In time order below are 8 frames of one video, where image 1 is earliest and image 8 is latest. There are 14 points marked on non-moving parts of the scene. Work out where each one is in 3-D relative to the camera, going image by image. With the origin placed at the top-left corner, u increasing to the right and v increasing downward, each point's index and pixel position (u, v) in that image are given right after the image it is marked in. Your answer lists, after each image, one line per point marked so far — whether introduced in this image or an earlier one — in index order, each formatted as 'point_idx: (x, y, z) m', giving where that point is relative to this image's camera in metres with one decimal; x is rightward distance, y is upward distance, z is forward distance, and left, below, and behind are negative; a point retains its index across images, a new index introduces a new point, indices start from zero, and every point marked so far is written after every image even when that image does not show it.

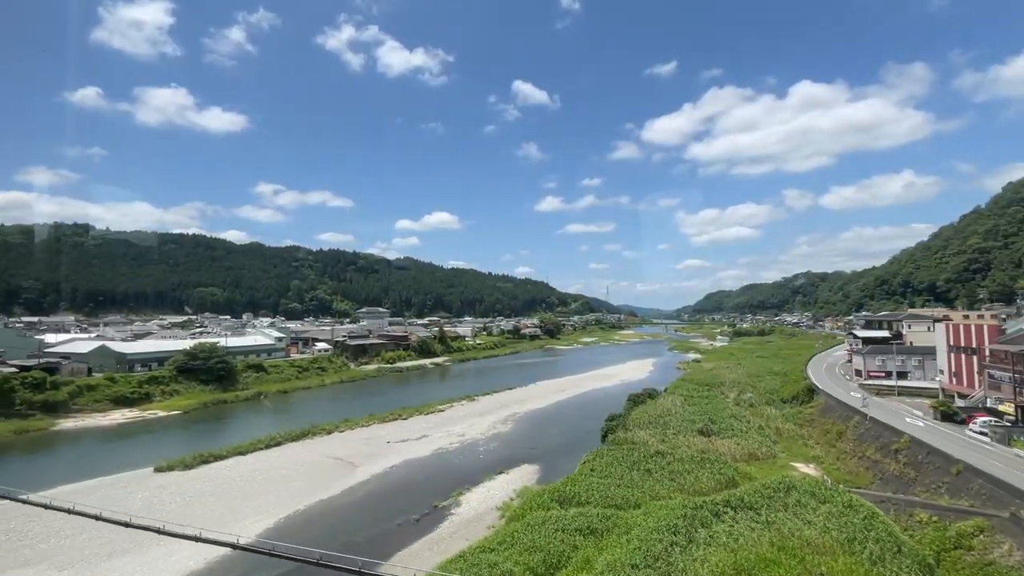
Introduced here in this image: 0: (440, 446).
0: (-2.2, -5.1, +17.0) m
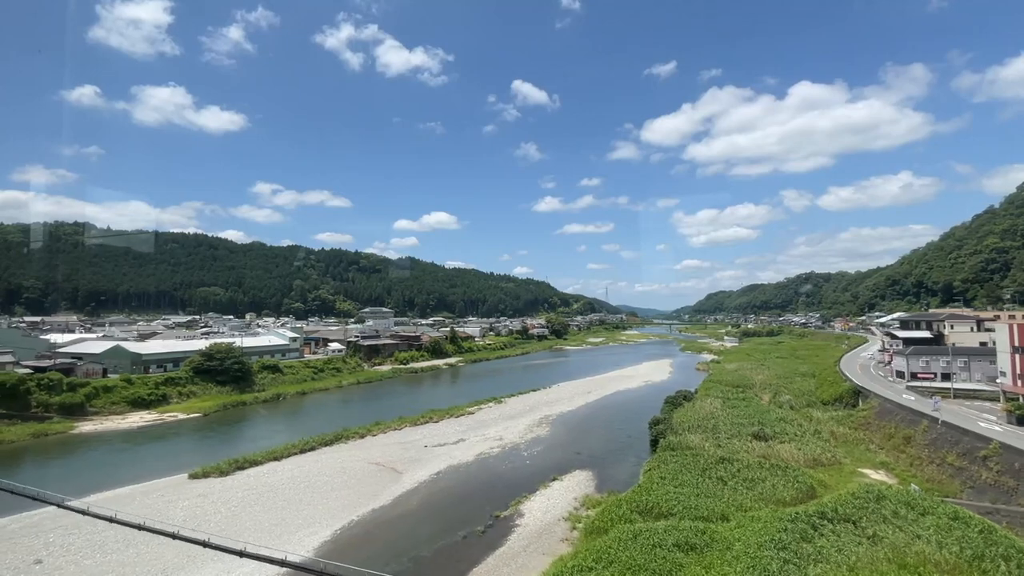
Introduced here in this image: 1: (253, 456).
0: (-0.9, -5.0, +16.3) m
1: (-7.4, -4.8, +15.2) m
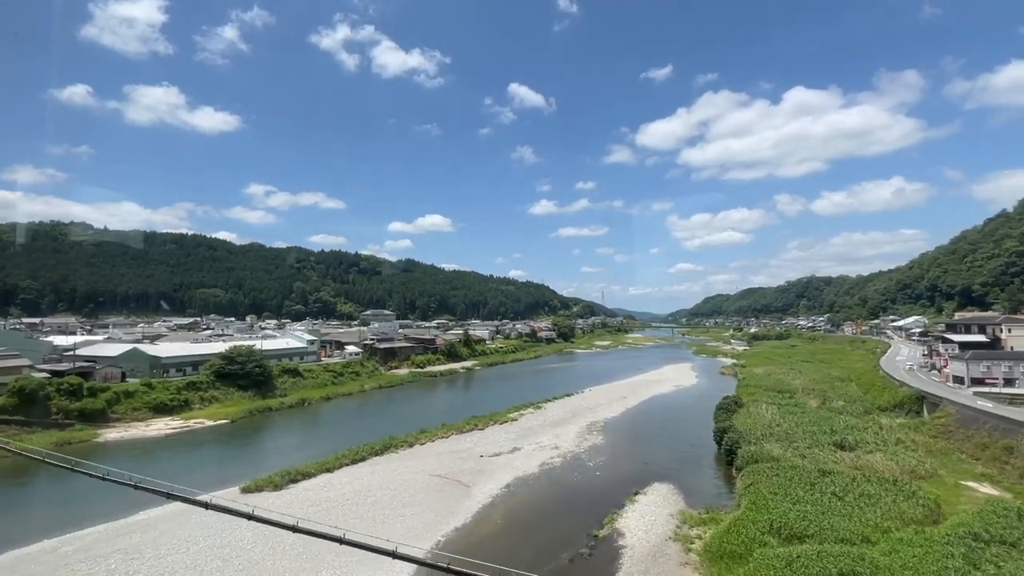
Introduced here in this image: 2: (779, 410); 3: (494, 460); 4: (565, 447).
0: (+1.0, -5.0, +15.4) m
1: (-5.5, -4.8, +14.2) m
2: (+10.1, -4.6, +20.0) m
3: (-0.5, -5.1, +15.4) m
4: (+1.8, -5.1, +17.0) m
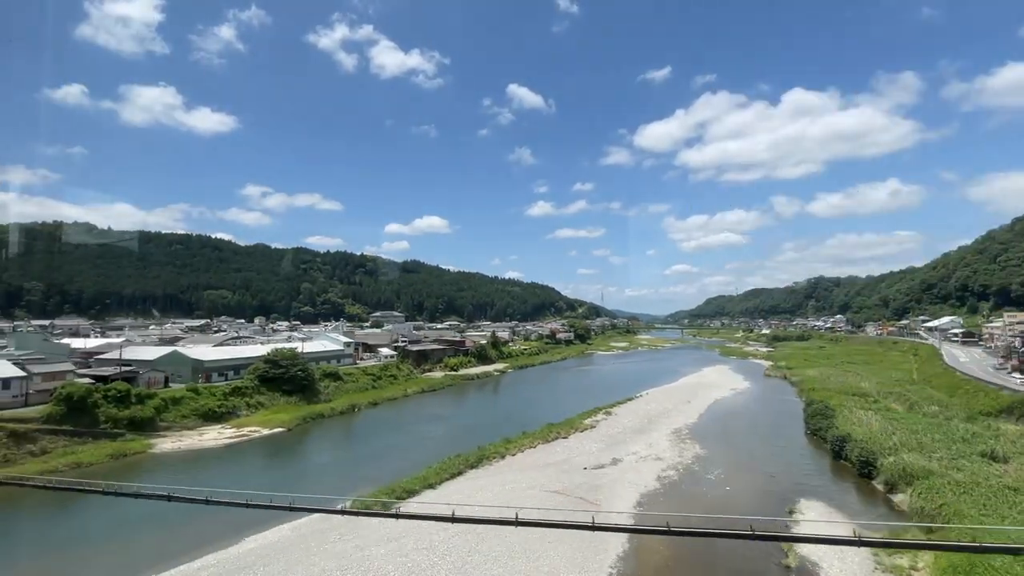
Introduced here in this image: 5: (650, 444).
0: (+3.9, -5.0, +14.1) m
1: (-2.6, -4.7, +12.9) m
2: (+13.0, -4.5, +18.8) m
3: (+2.4, -5.0, +14.1) m
4: (+4.7, -5.0, +15.8) m
5: (+4.5, -5.1, +17.4) m
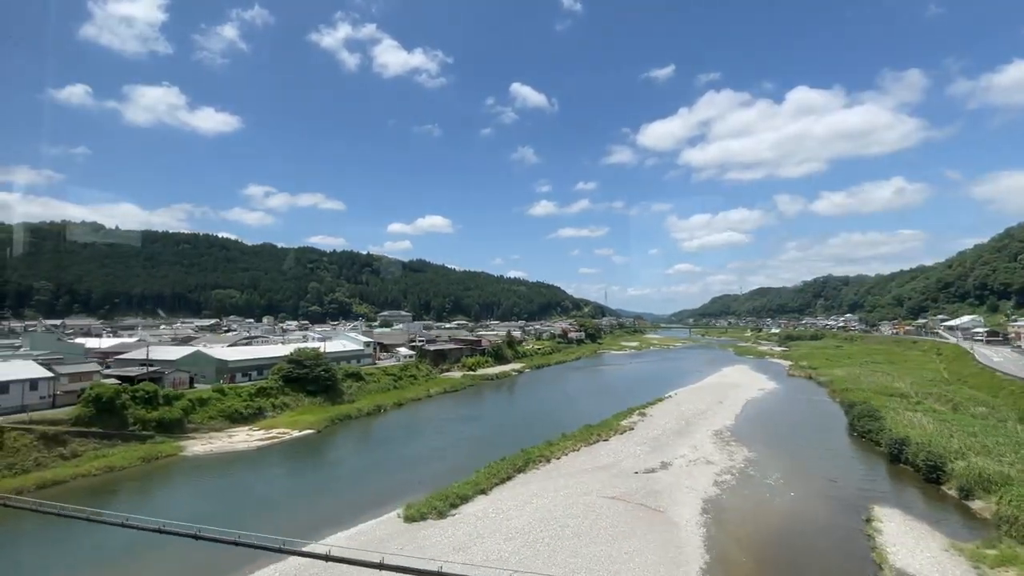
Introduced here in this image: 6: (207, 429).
0: (+5.2, -4.9, +13.6) m
1: (-1.3, -4.7, +12.4) m
2: (+14.3, -4.4, +18.2) m
3: (+3.7, -4.9, +13.6) m
4: (+6.0, -5.0, +15.2) m
5: (+5.8, -5.1, +16.8) m
6: (-11.1, -5.1, +19.2) m
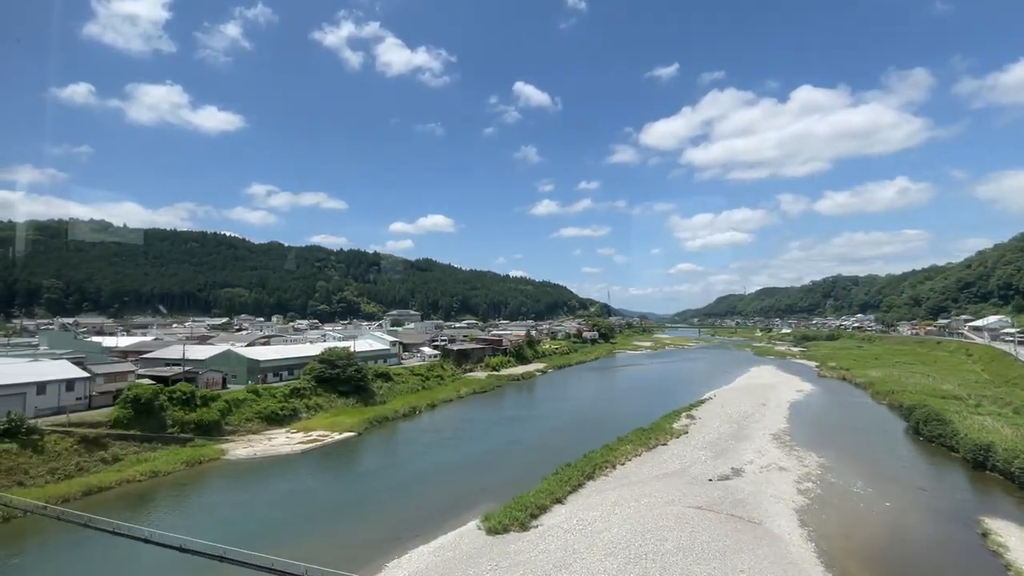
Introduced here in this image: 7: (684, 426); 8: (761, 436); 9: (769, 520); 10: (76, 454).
0: (+6.9, -4.8, +12.9) m
1: (+0.4, -4.6, +11.7) m
2: (+16.0, -4.4, +17.5) m
3: (+5.5, -4.8, +12.9) m
4: (+7.7, -4.9, +14.5) m
5: (+7.6, -5.0, +16.1) m
6: (-9.4, -5.0, +18.5) m
7: (+6.3, -5.0, +19.3) m
8: (+8.5, -5.1, +18.0) m
9: (+5.2, -4.7, +10.7) m
10: (-11.5, -4.4, +14.0) m
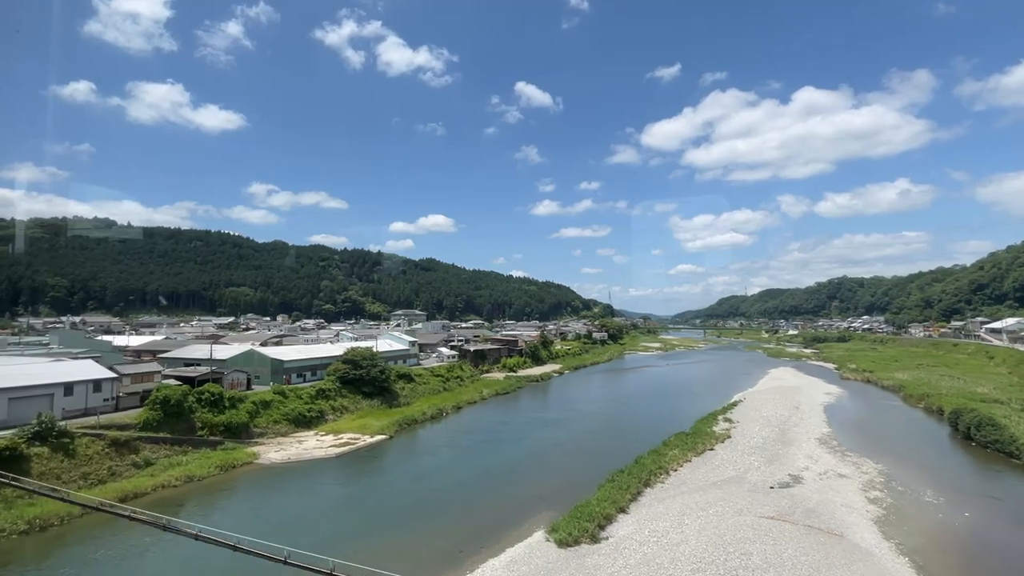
0: (+8.2, -4.8, +12.4) m
1: (+1.7, -4.6, +11.1) m
2: (+17.3, -4.4, +16.9) m
3: (+6.7, -4.8, +12.3) m
4: (+9.0, -4.9, +14.0) m
5: (+8.8, -5.0, +15.6) m
6: (-8.1, -5.0, +17.9) m
7: (+7.6, -5.0, +18.7) m
8: (+9.7, -5.1, +17.5) m
9: (+6.5, -4.7, +10.1) m
10: (-10.3, -4.3, +13.4) m
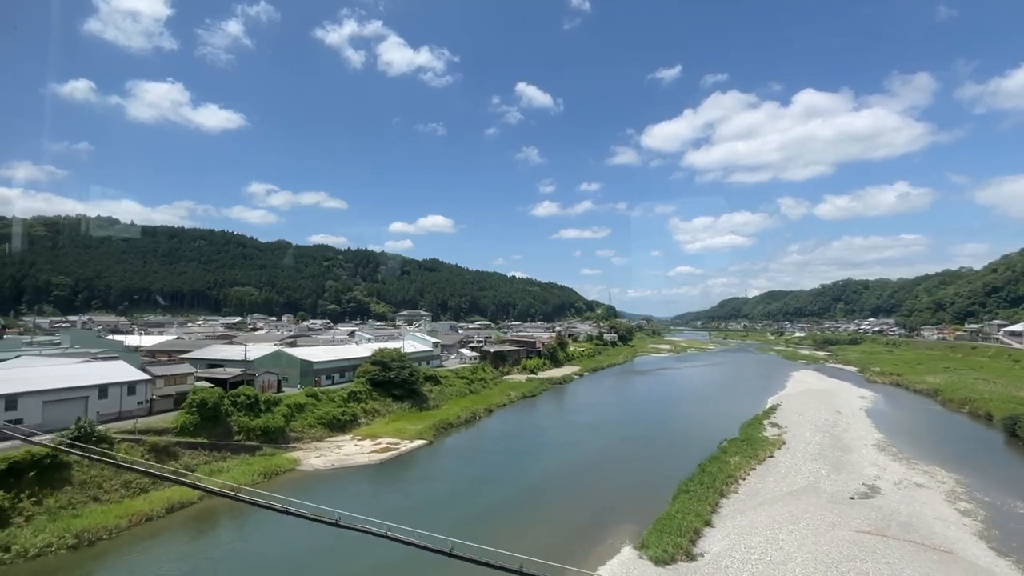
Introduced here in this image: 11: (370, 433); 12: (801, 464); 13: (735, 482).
0: (+9.7, -4.8, +11.7) m
1: (+3.2, -4.5, +10.4) m
2: (+18.8, -4.5, +16.3) m
3: (+8.3, -4.8, +11.7) m
4: (+10.5, -4.9, +13.3) m
5: (+10.3, -5.0, +14.9) m
6: (-6.6, -4.9, +17.2) m
7: (+9.0, -5.0, +18.1) m
8: (+11.2, -5.1, +16.8) m
9: (+8.0, -4.7, +9.5) m
10: (-8.8, -4.2, +12.7) m
11: (-5.1, -5.2, +18.8) m
12: (+8.0, -4.9, +14.8) m
13: (+5.4, -4.7, +13.0) m
